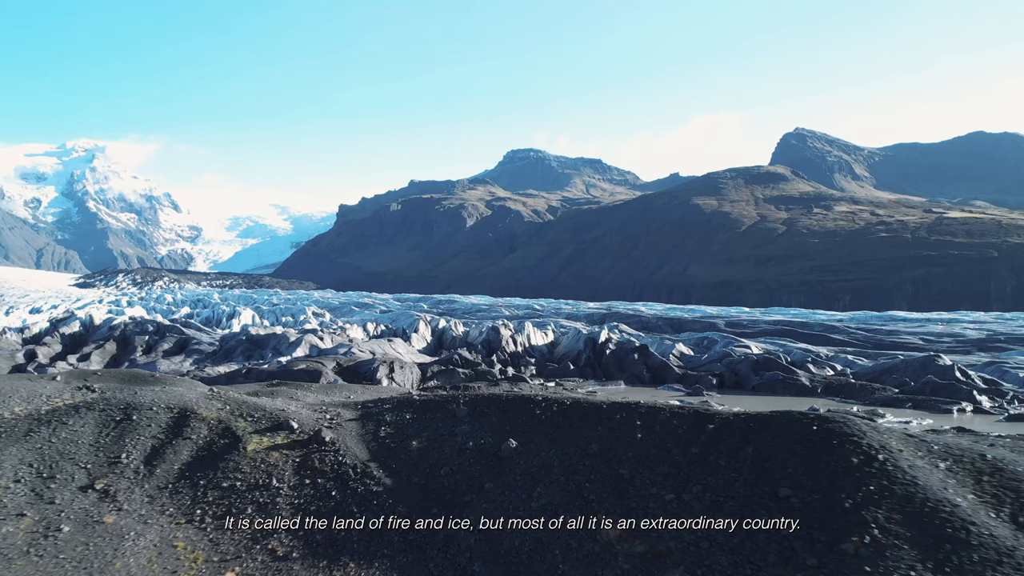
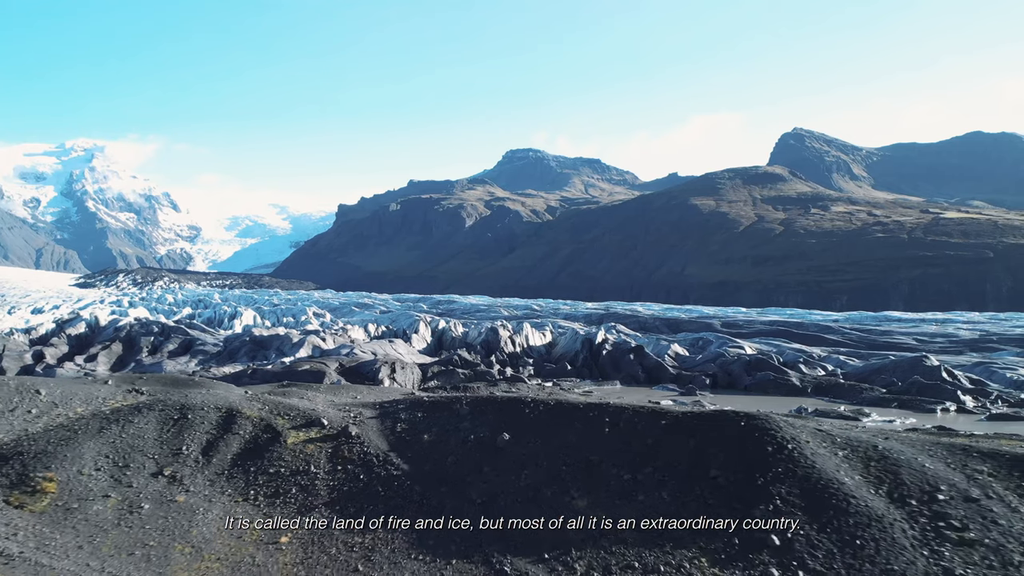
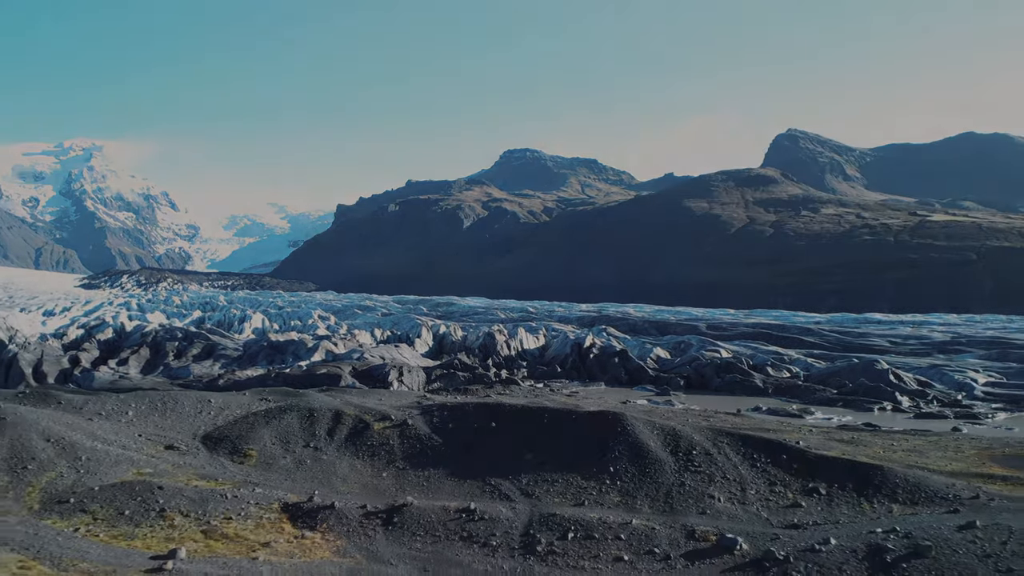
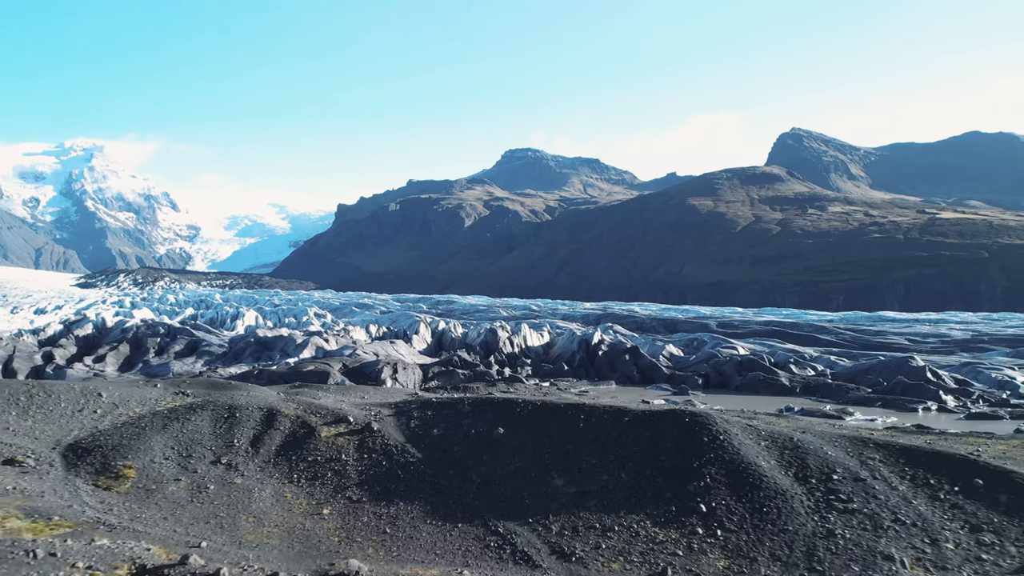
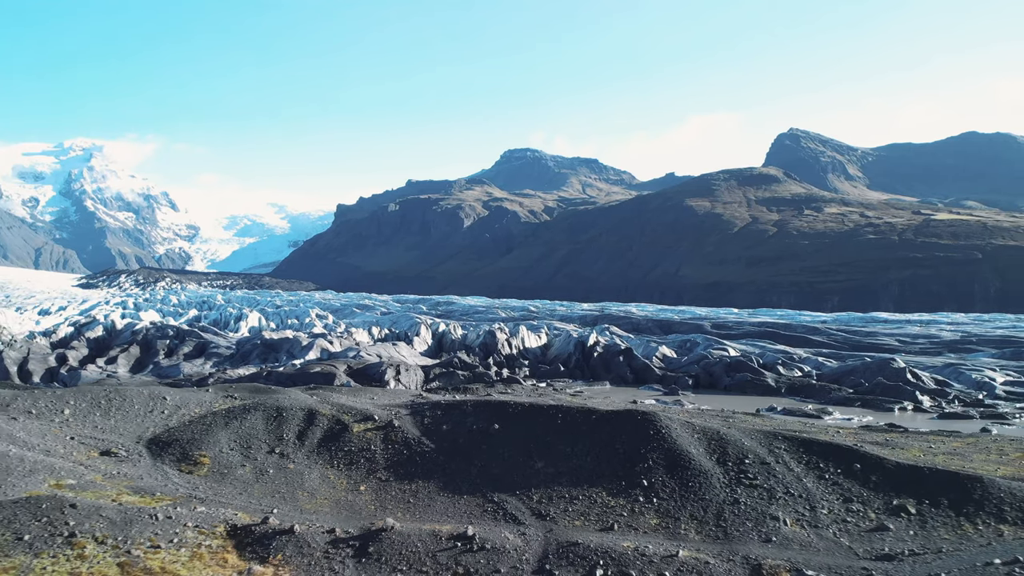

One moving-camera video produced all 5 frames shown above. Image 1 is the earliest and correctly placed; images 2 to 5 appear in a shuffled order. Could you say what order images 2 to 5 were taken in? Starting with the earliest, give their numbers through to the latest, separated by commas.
2, 4, 5, 3
